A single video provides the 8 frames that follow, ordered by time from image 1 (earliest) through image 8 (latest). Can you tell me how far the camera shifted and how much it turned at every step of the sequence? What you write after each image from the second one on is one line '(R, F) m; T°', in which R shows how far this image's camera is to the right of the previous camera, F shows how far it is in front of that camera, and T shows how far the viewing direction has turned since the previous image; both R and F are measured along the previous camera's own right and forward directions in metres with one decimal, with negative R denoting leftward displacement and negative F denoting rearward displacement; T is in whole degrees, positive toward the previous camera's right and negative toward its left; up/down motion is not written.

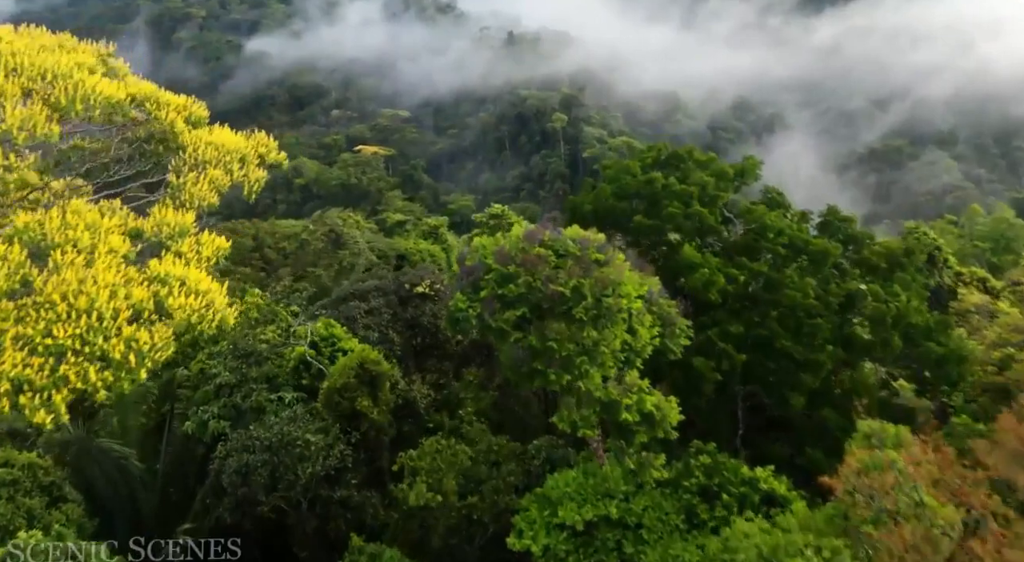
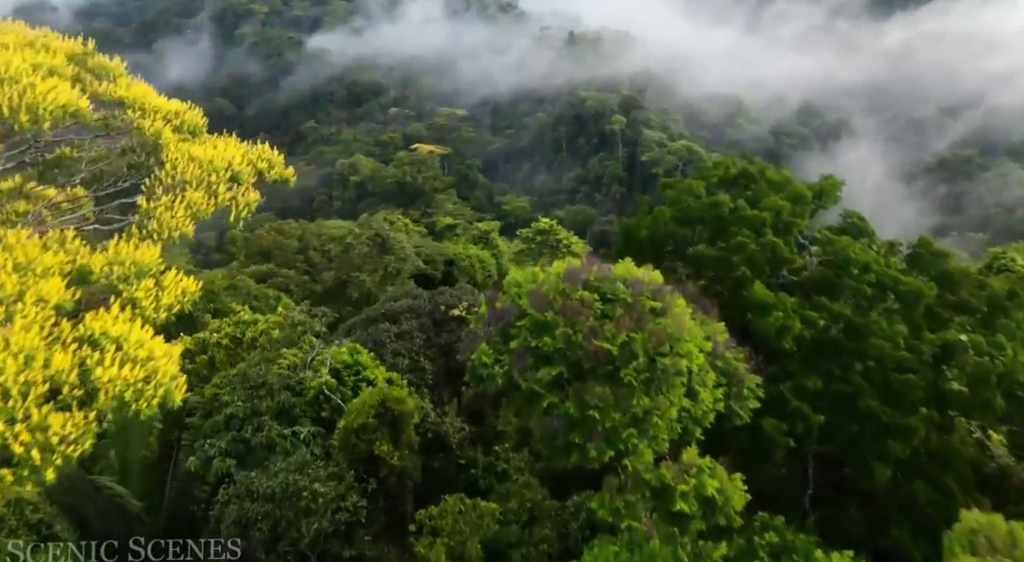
(+0.1, +0.6) m; -4°
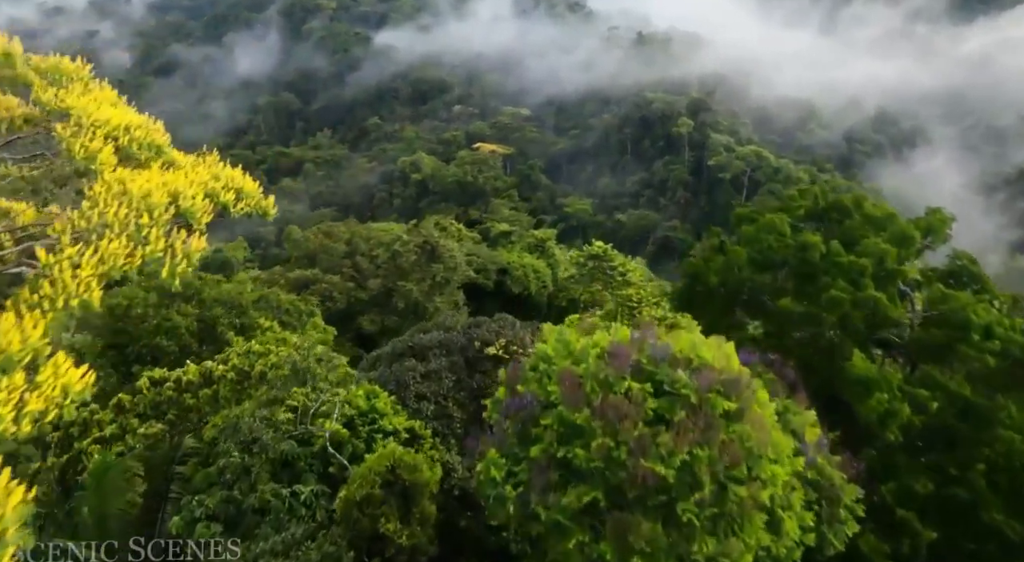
(+0.1, +0.7) m; -4°
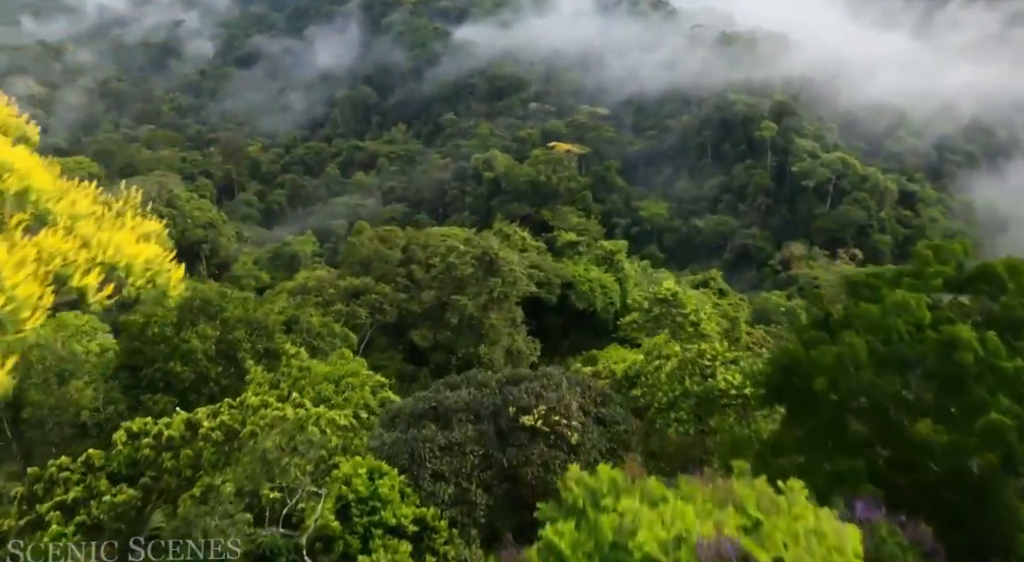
(+0.1, +0.9) m; -5°
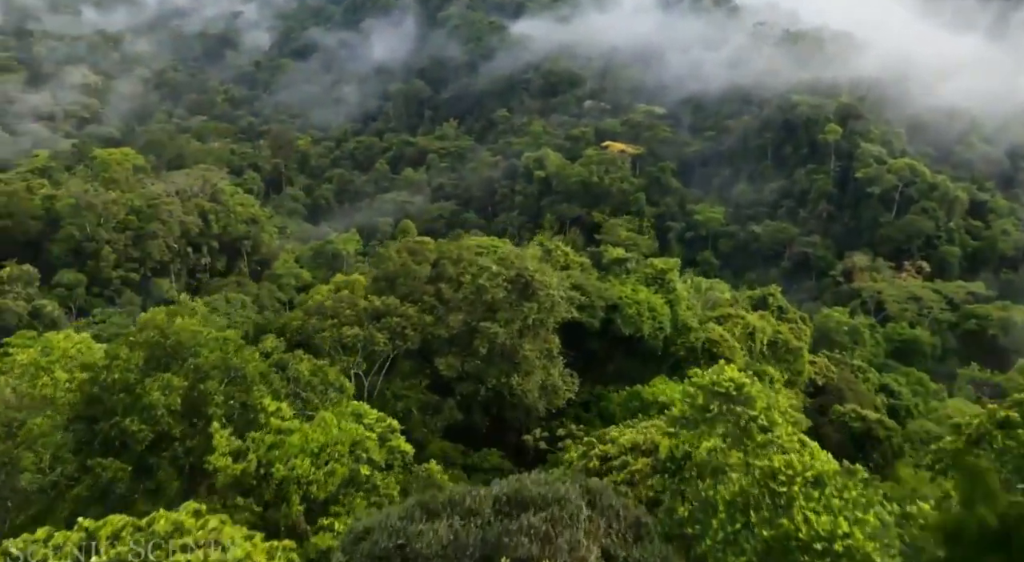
(+0.2, +1.2) m; -3°
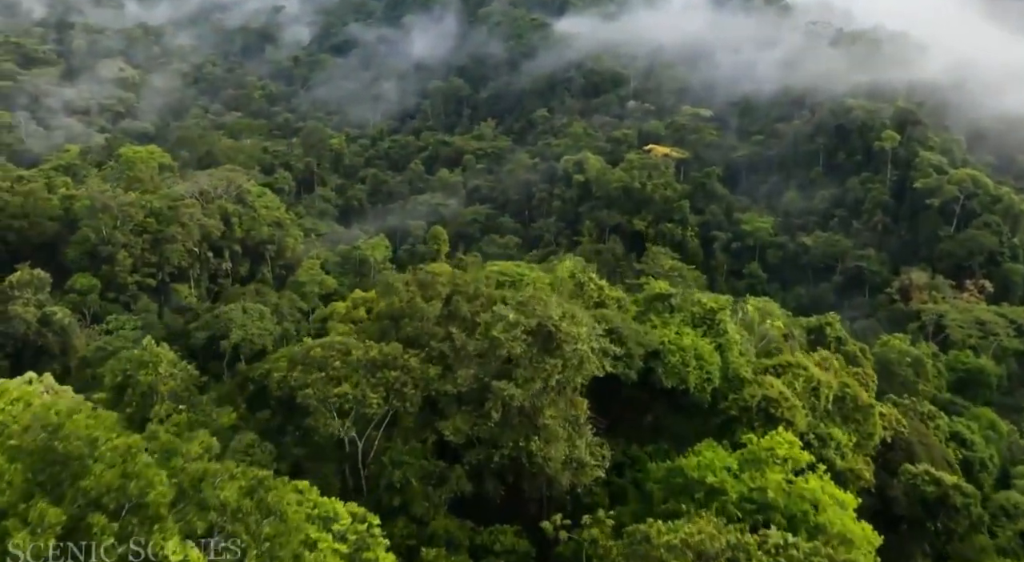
(+0.2, +1.7) m; -3°
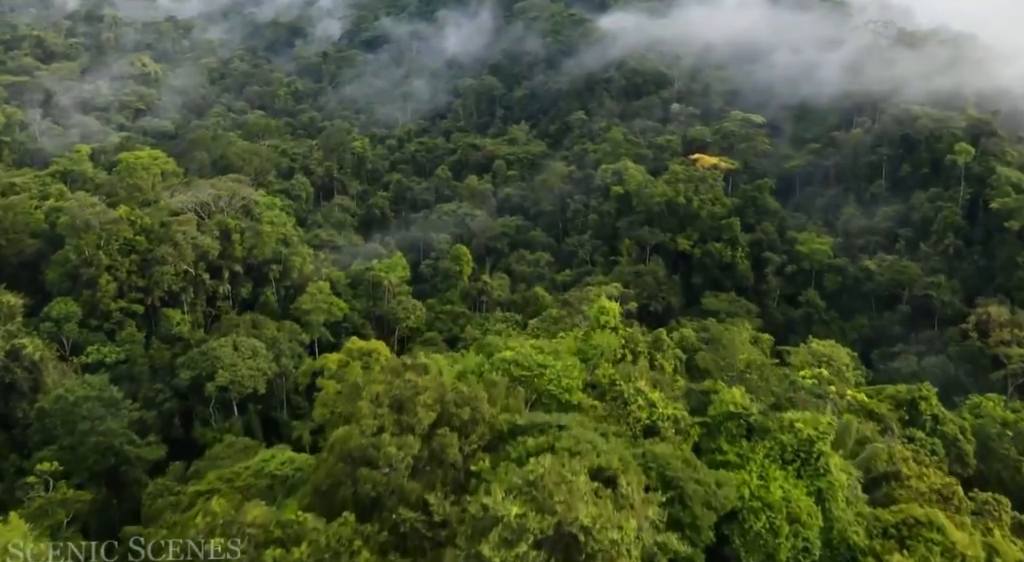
(+0.2, +3.2) m; -2°
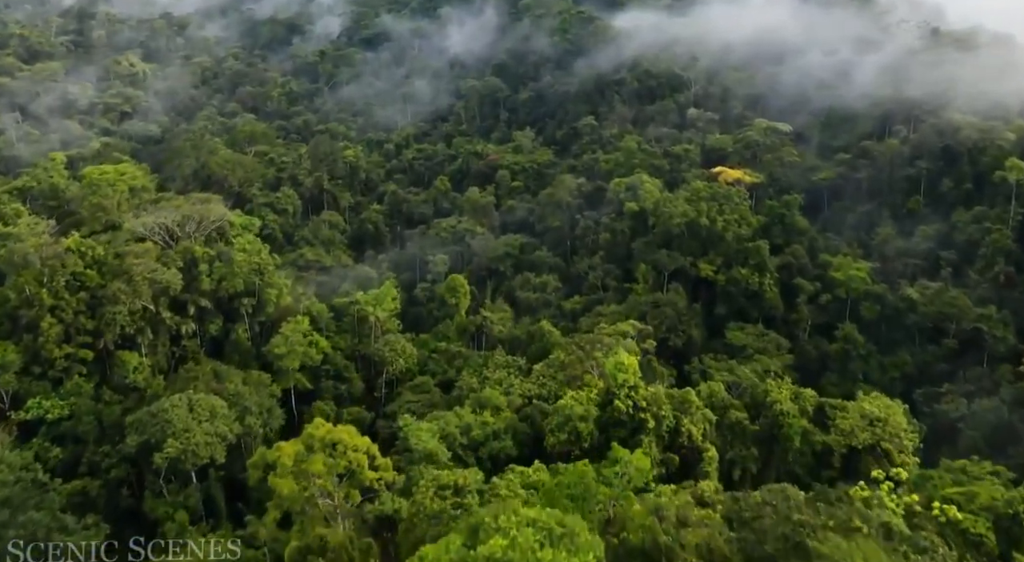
(+0.1, +3.2) m; 0°
